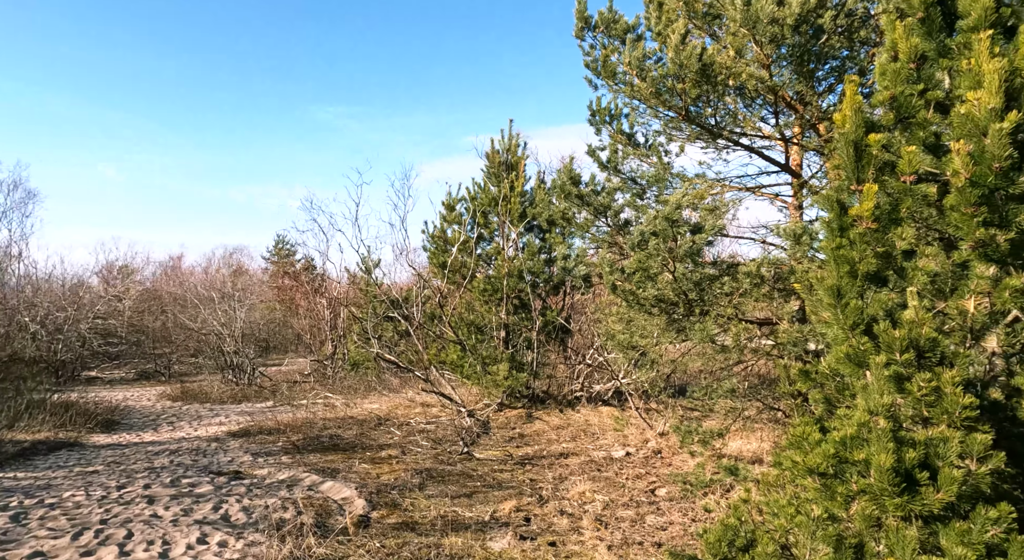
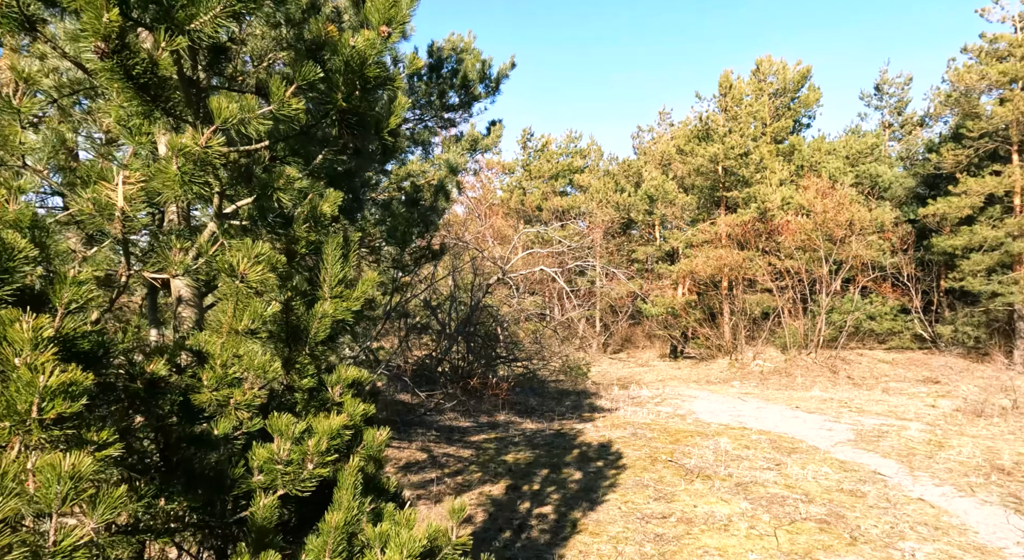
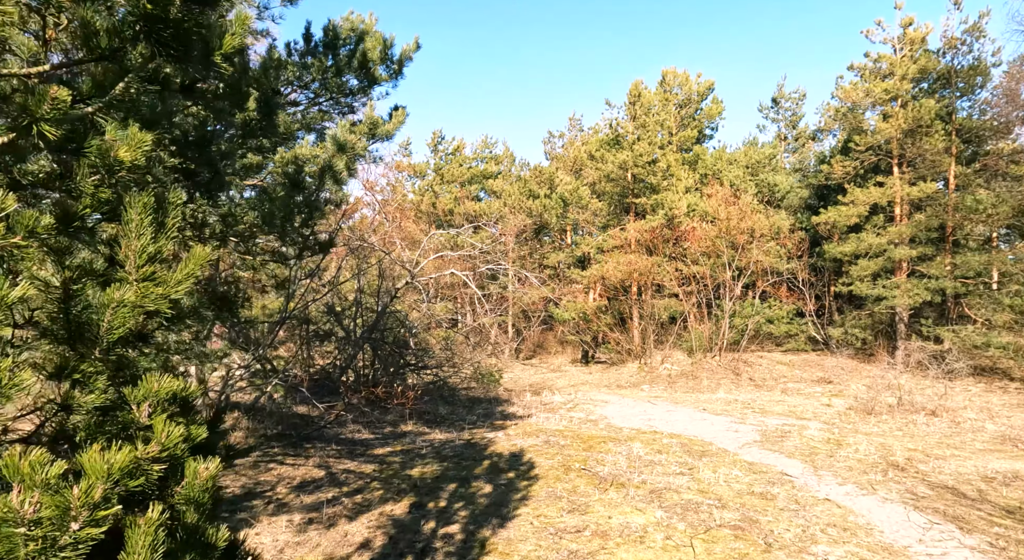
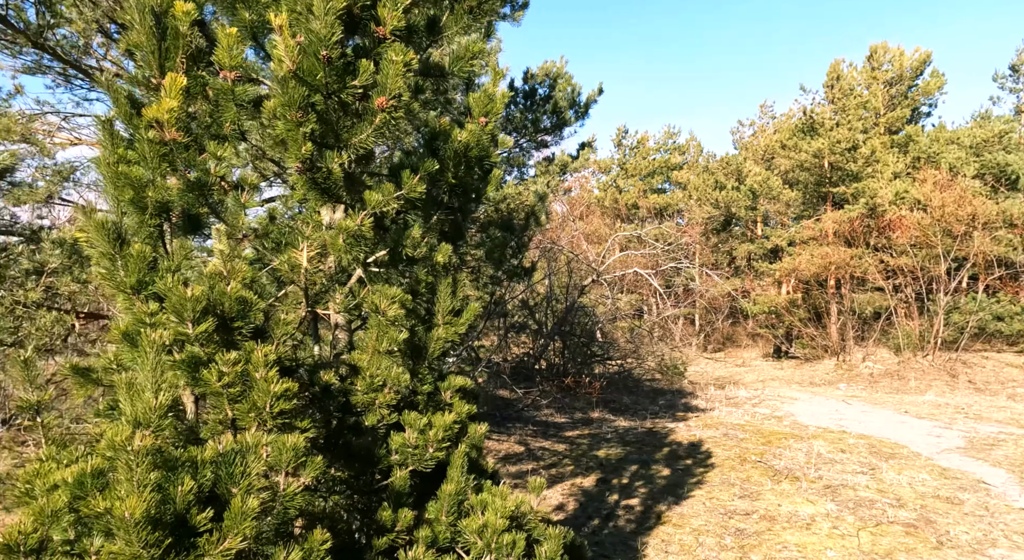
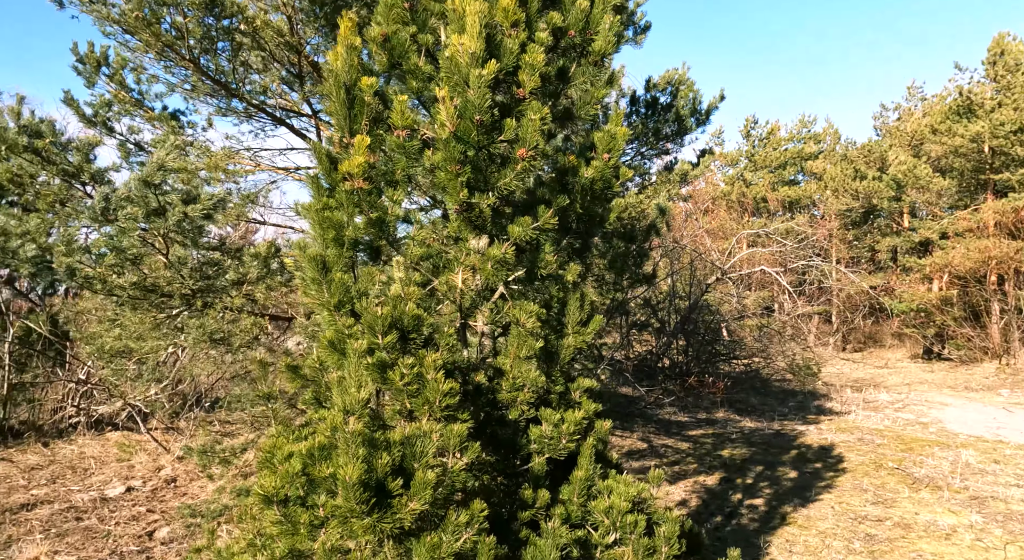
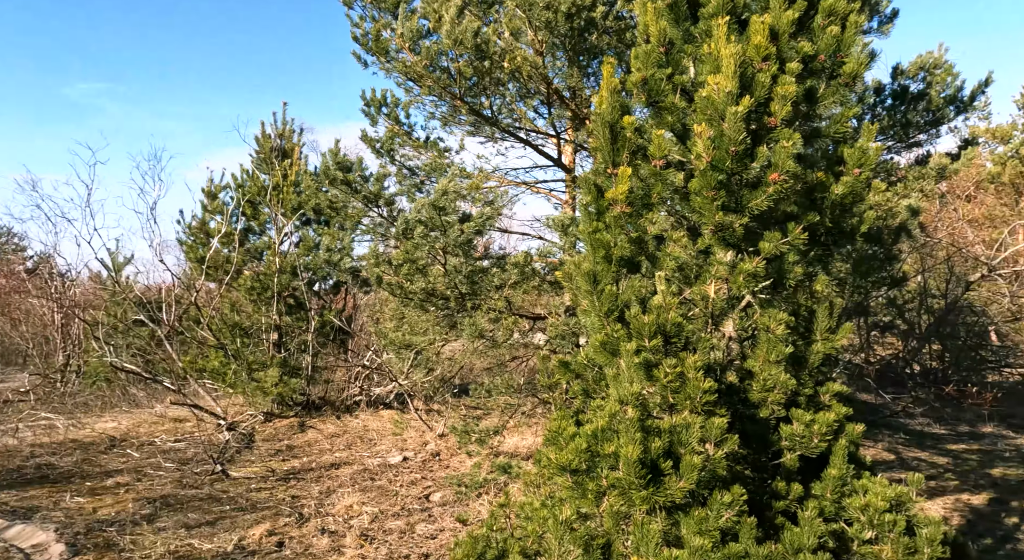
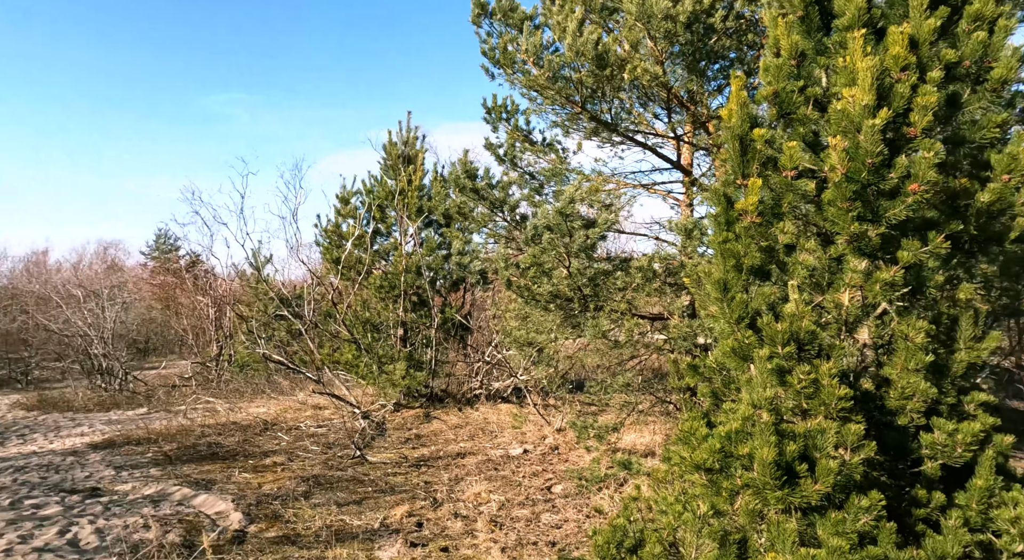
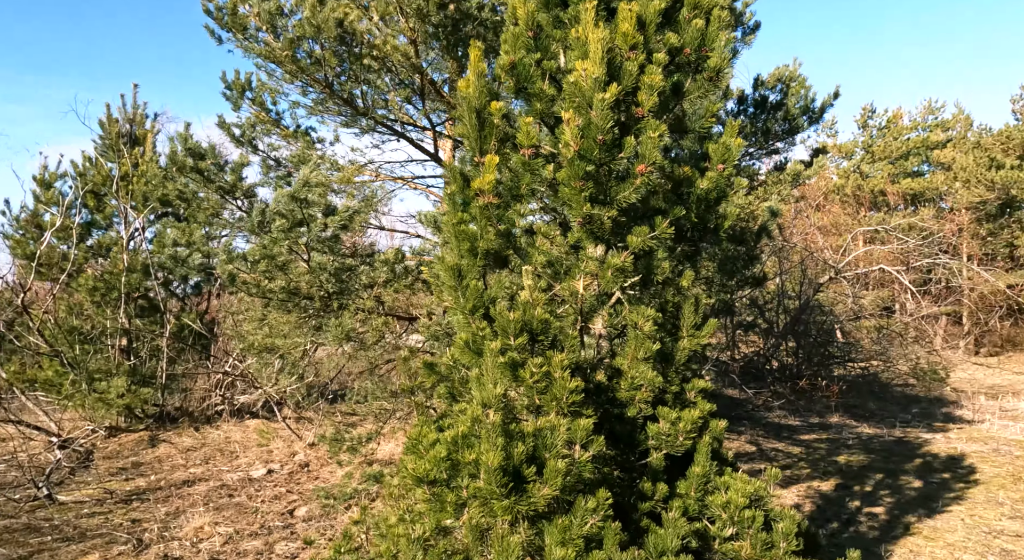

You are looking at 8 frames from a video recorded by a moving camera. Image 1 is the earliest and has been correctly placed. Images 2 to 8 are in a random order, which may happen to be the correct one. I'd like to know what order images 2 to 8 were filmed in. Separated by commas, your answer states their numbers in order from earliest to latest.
7, 6, 8, 5, 4, 2, 3
